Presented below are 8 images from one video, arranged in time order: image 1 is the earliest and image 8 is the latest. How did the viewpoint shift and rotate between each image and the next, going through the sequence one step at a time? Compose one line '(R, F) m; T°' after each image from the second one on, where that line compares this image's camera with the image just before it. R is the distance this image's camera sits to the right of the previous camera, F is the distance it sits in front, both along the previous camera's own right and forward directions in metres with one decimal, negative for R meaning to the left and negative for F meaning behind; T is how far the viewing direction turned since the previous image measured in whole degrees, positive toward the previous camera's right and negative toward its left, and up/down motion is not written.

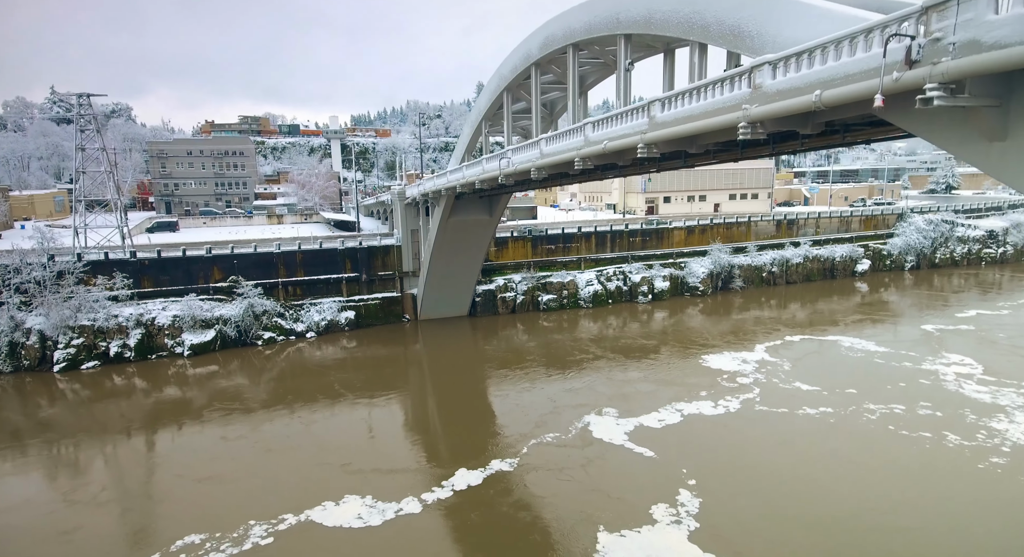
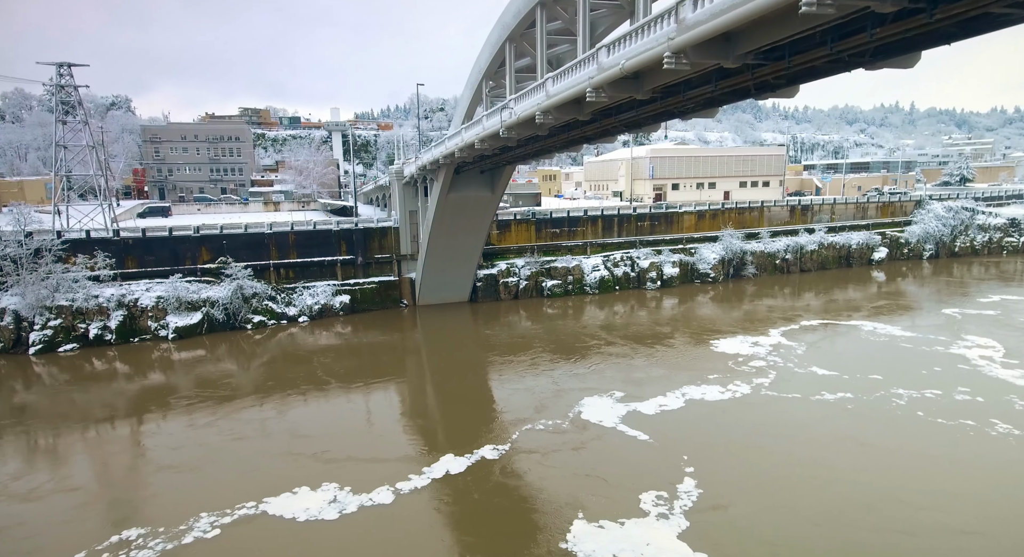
(0.0, +0.9) m; 0°
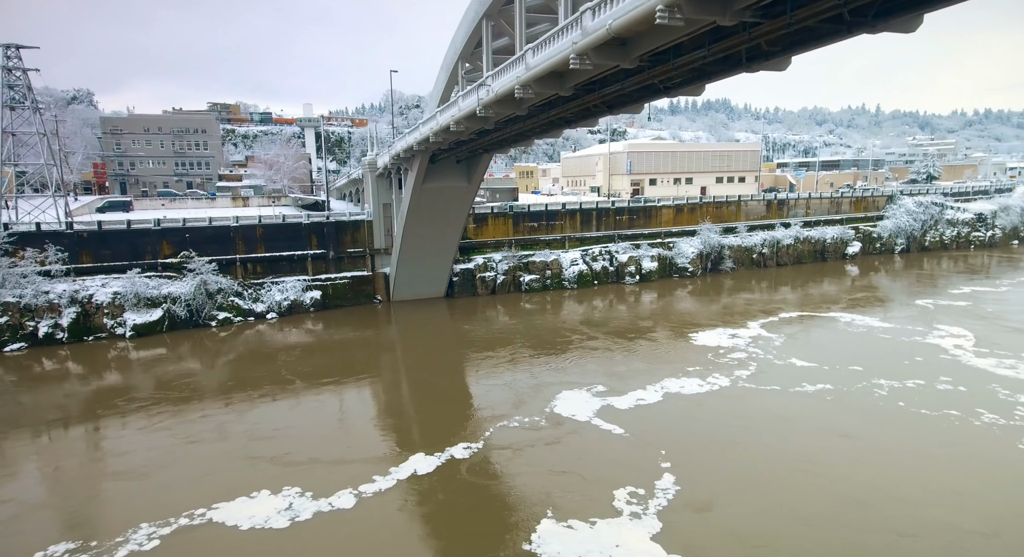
(0.0, +0.4) m; +2°
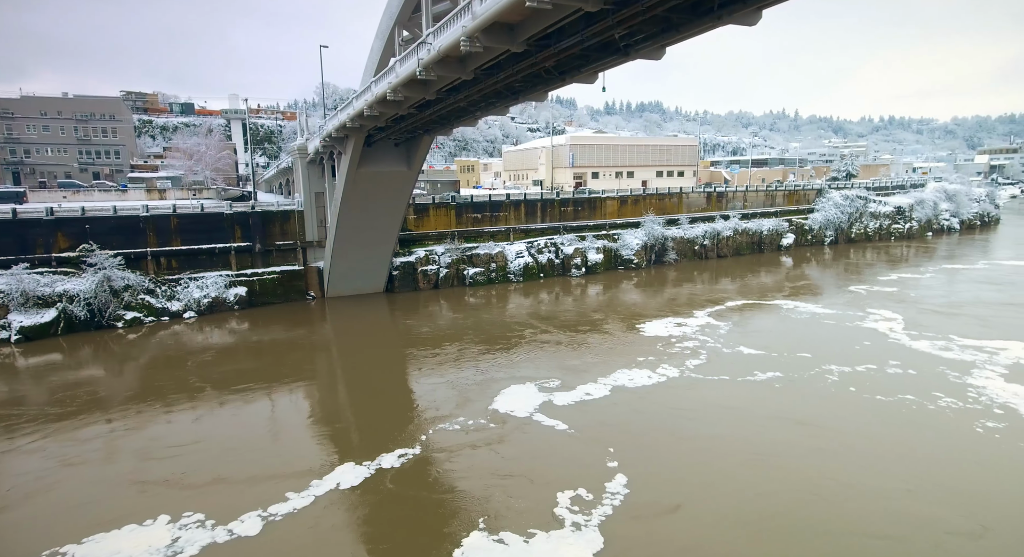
(-0.1, +0.8) m; +6°
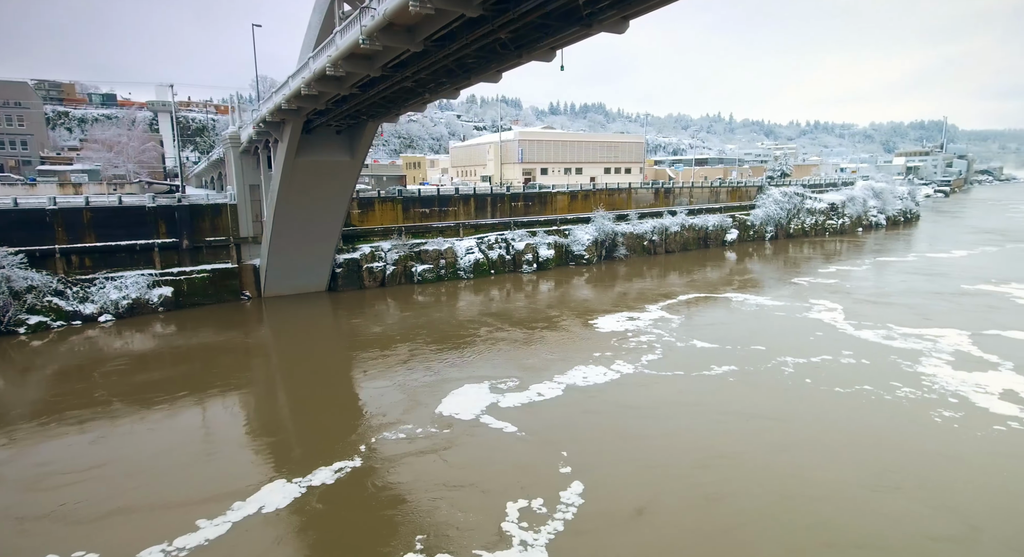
(-0.1, +0.6) m; +5°
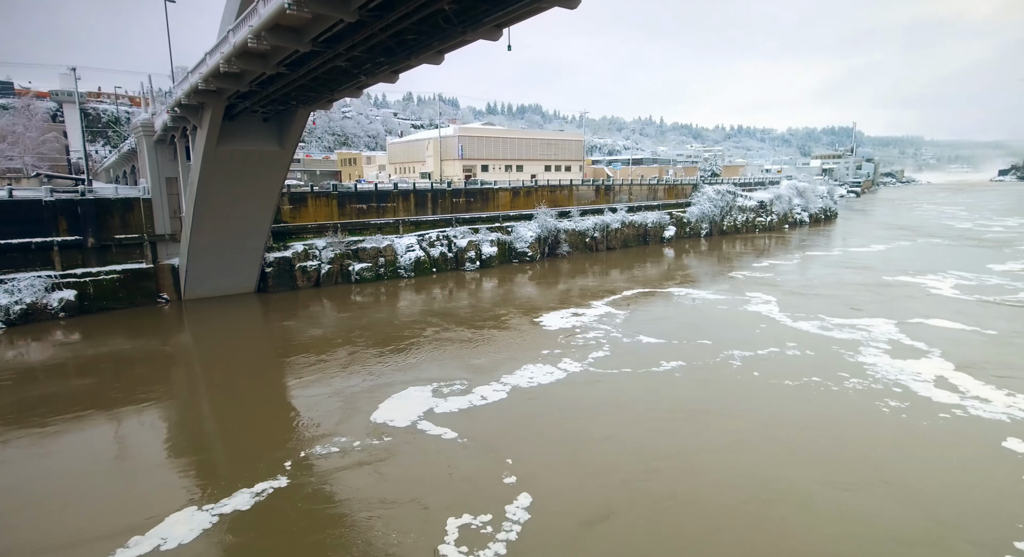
(-0.1, +0.5) m; +6°
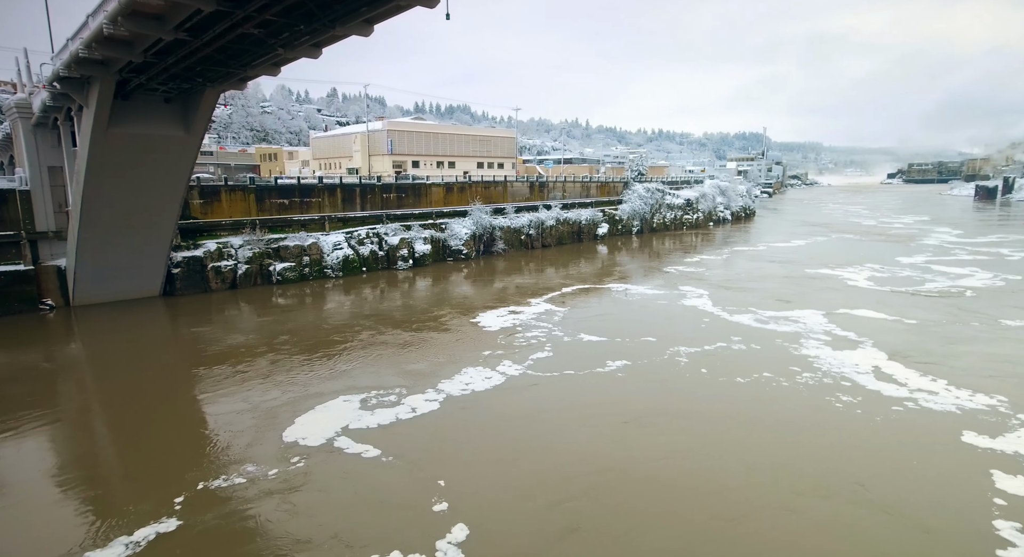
(-0.1, +0.8) m; +7°
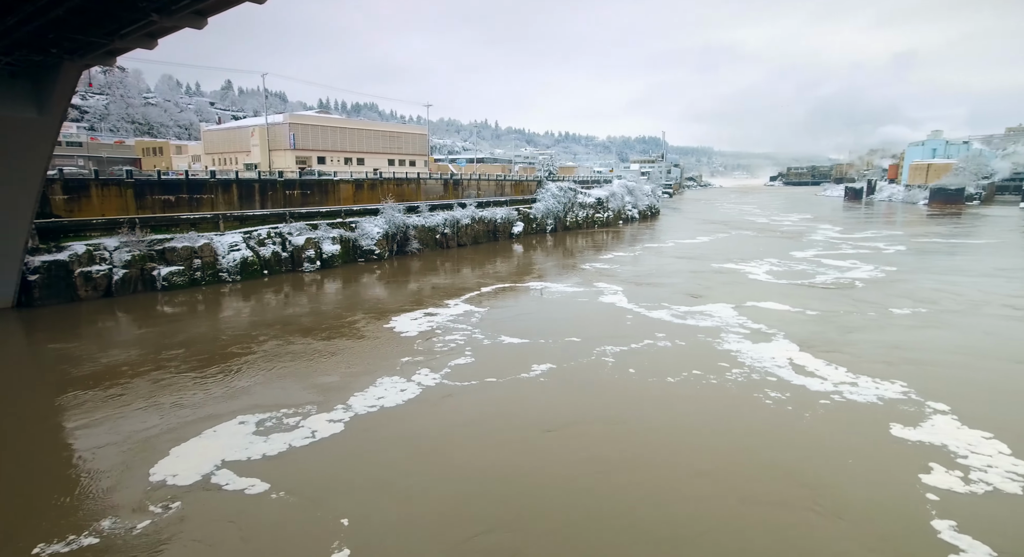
(-0.1, +0.7) m; +8°
